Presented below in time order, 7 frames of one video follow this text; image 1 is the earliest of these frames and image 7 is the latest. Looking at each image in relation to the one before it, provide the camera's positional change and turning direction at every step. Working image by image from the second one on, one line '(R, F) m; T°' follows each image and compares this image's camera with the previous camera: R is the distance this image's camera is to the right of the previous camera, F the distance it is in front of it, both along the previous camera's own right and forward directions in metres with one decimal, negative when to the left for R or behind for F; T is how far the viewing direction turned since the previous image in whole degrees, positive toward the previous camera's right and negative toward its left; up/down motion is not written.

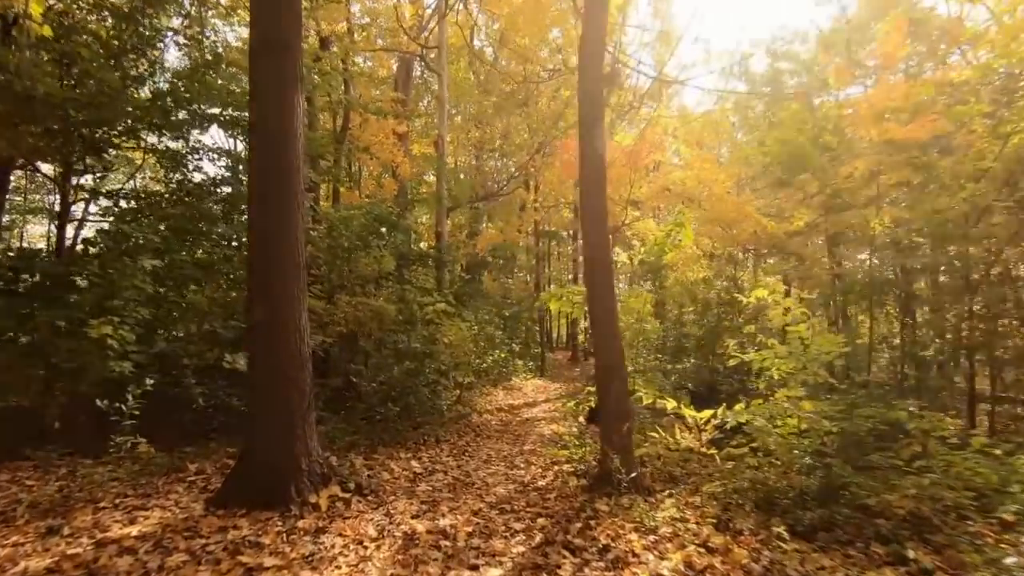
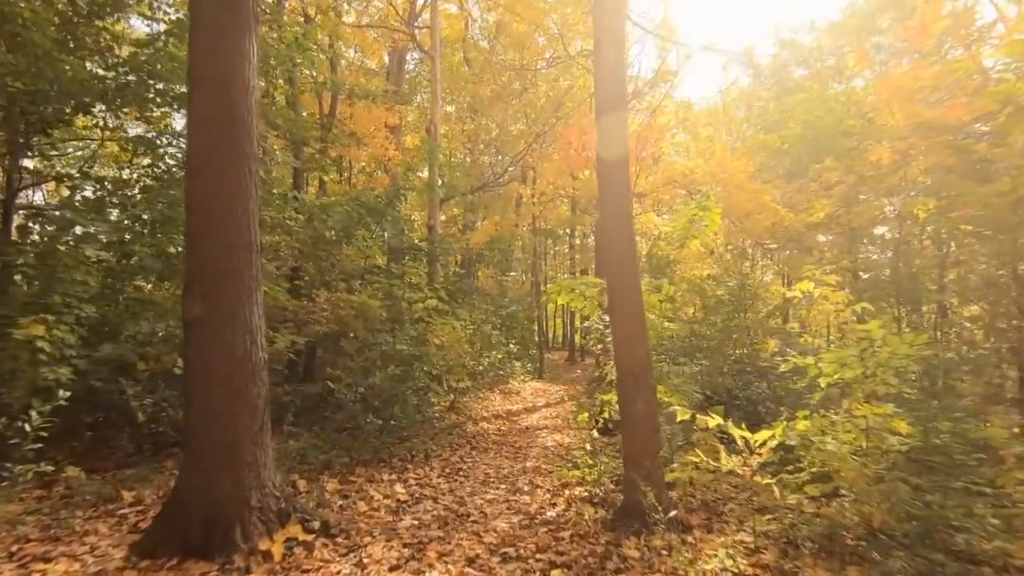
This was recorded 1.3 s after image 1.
(-0.1, +0.9) m; +1°
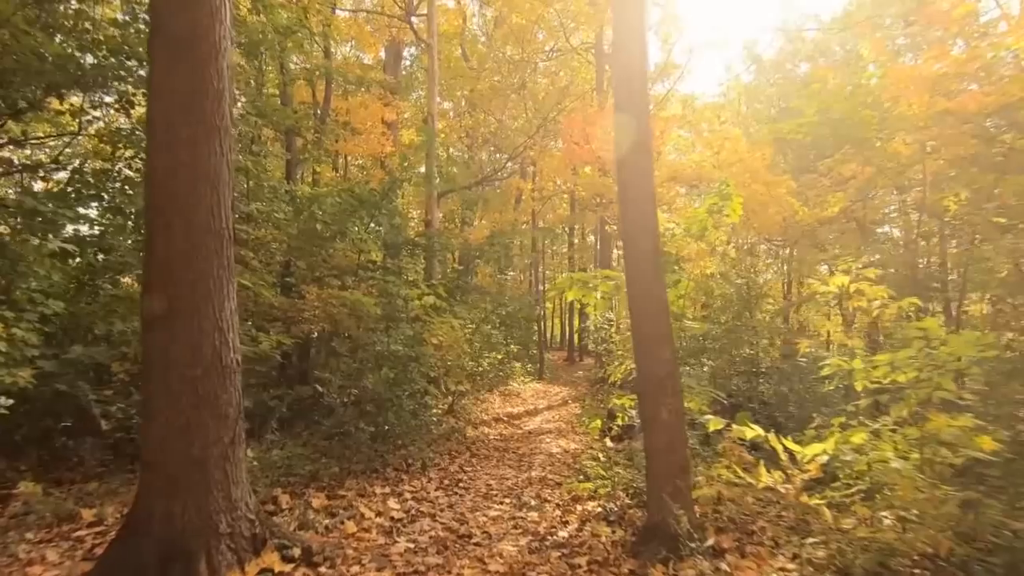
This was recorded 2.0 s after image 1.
(-0.1, +0.5) m; 0°
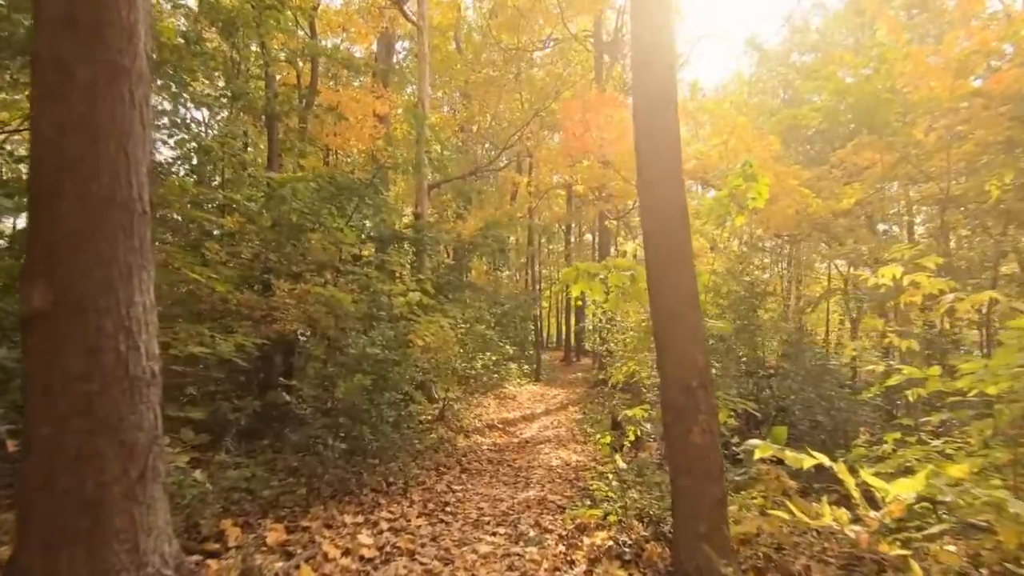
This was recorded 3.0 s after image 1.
(0.0, +0.7) m; 0°
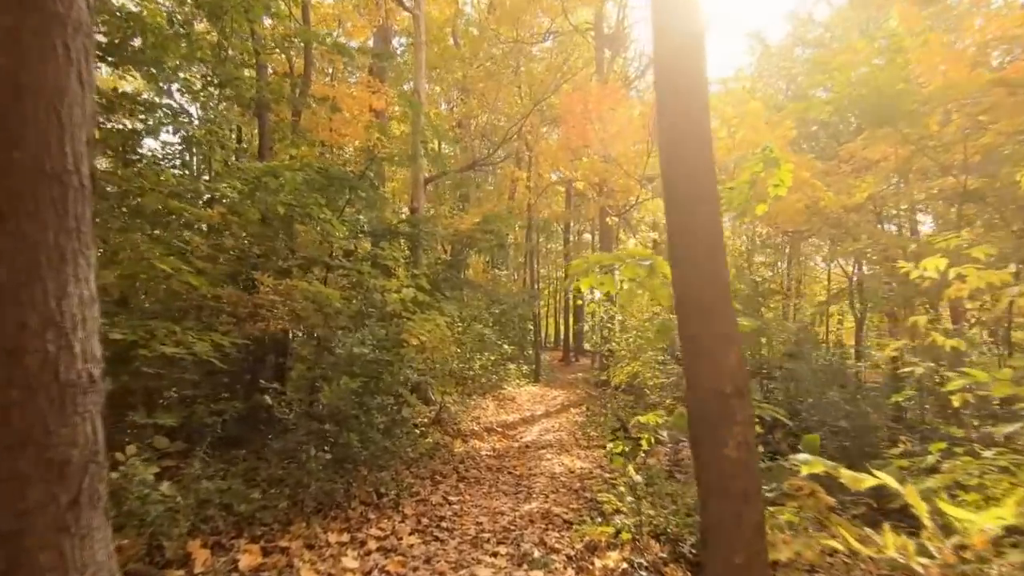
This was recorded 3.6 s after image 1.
(0.0, +0.4) m; 0°
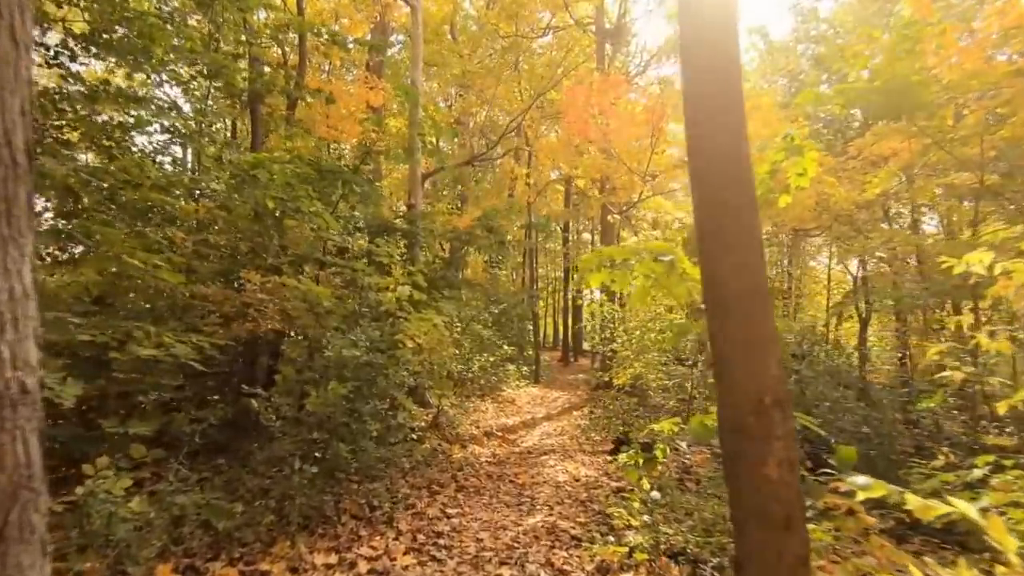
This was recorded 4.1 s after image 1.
(0.0, +0.3) m; 0°
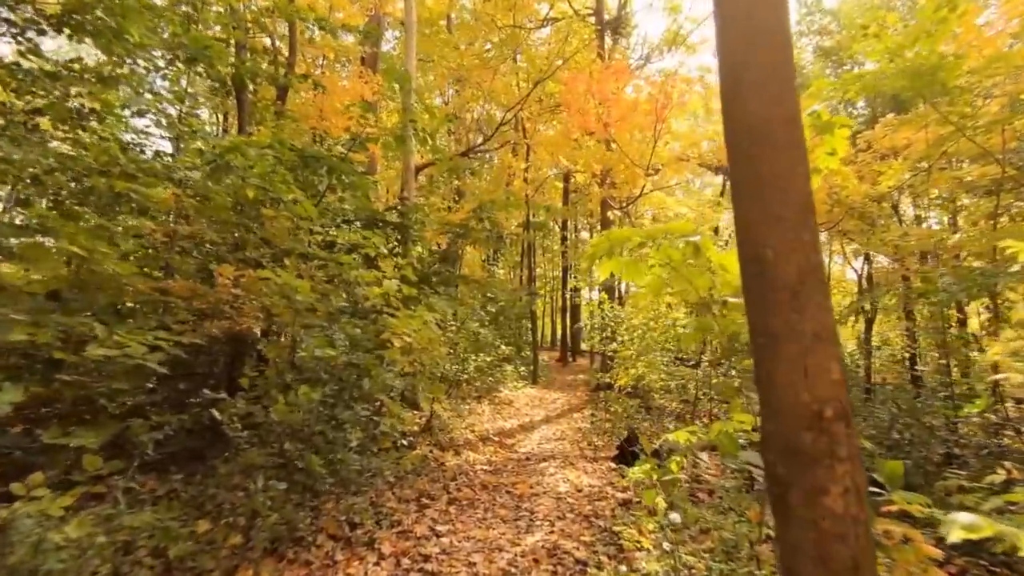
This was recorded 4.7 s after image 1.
(0.0, +0.5) m; 0°
